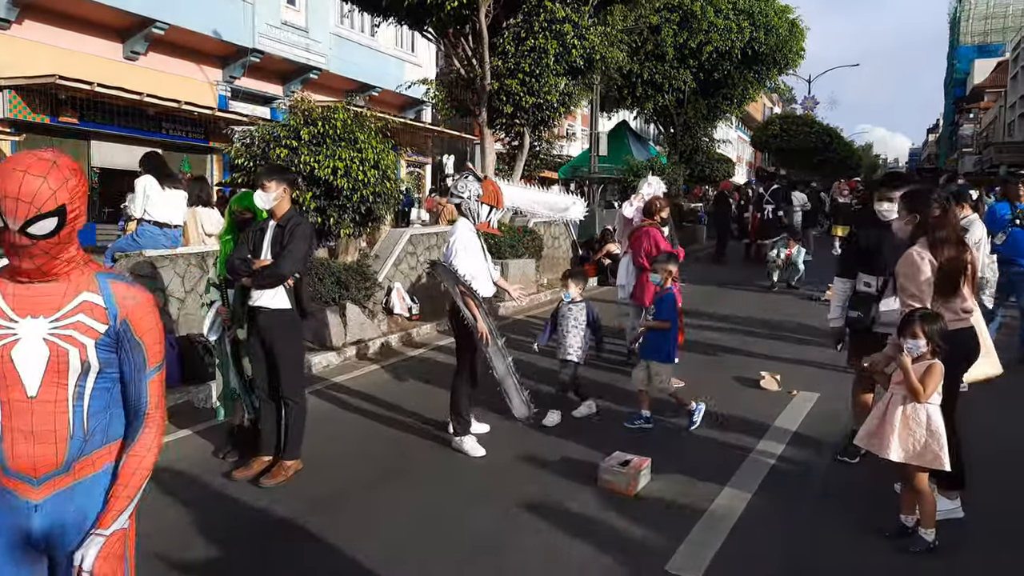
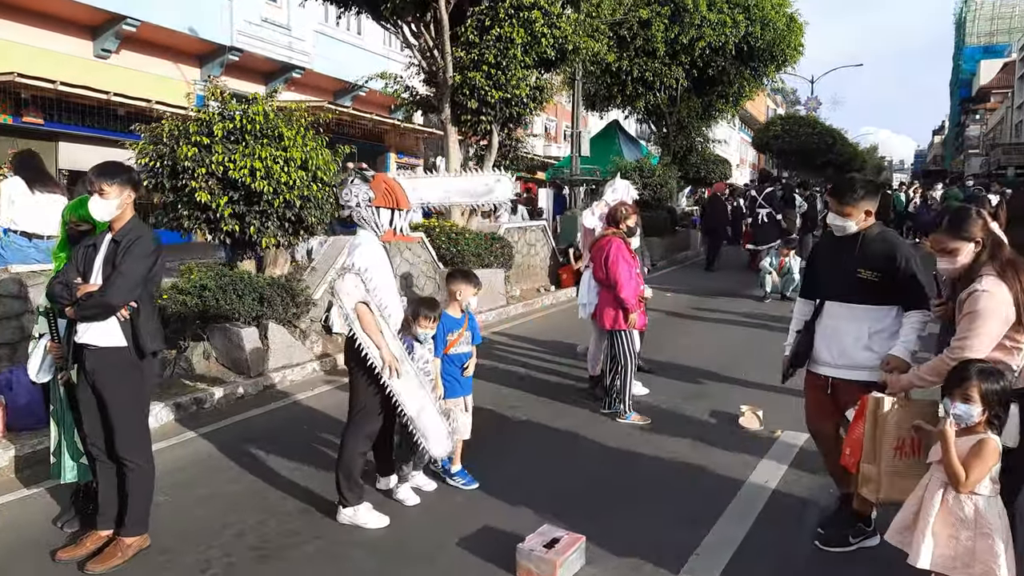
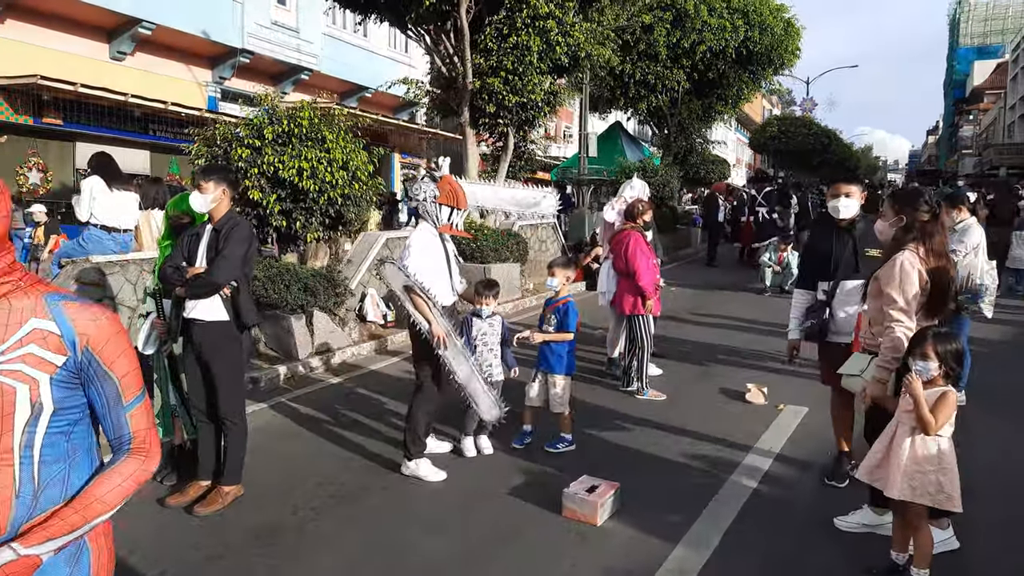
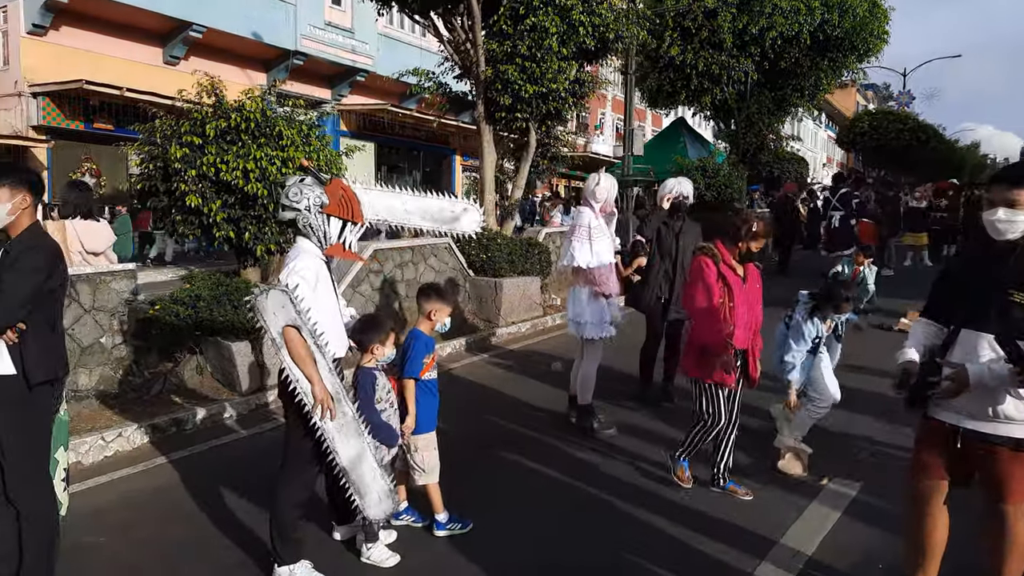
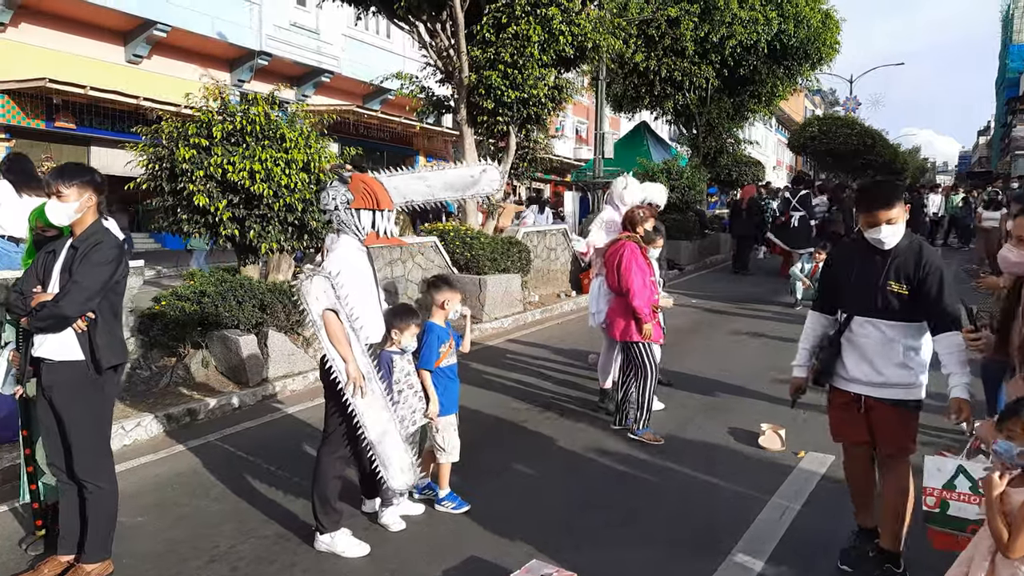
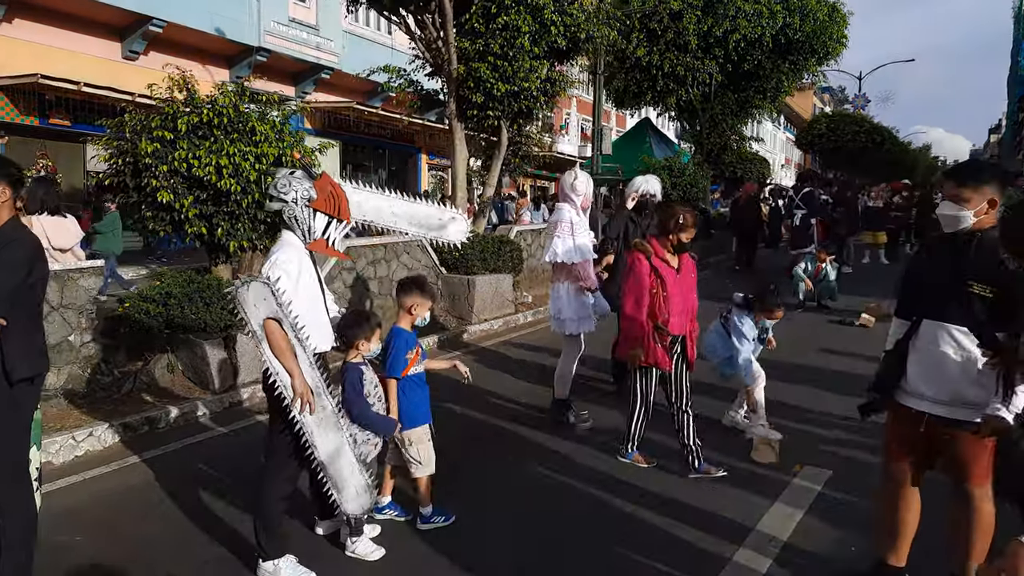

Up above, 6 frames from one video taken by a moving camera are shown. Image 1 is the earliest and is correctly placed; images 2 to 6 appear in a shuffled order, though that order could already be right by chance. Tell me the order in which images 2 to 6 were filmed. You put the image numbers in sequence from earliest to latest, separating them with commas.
3, 2, 5, 6, 4
